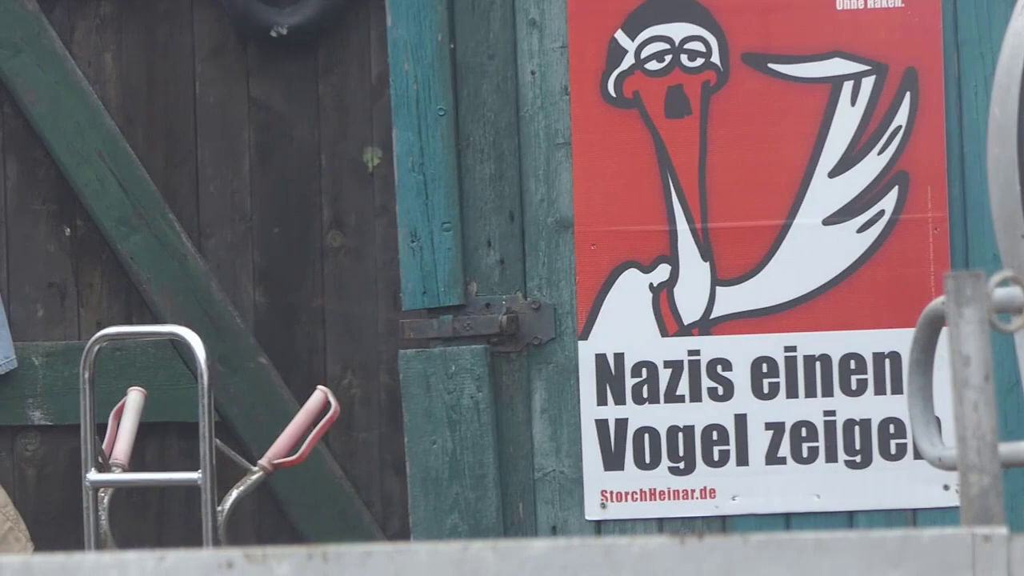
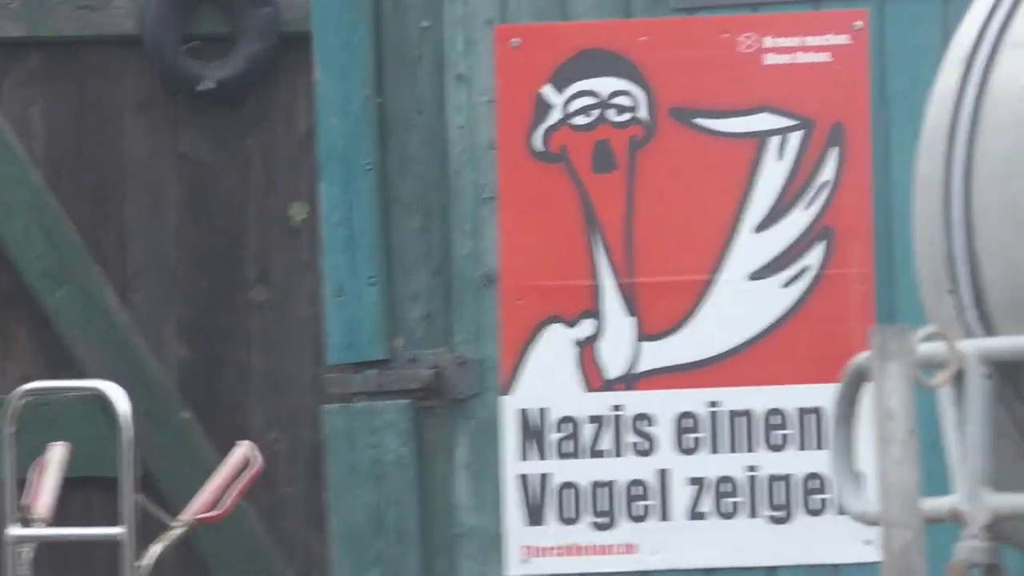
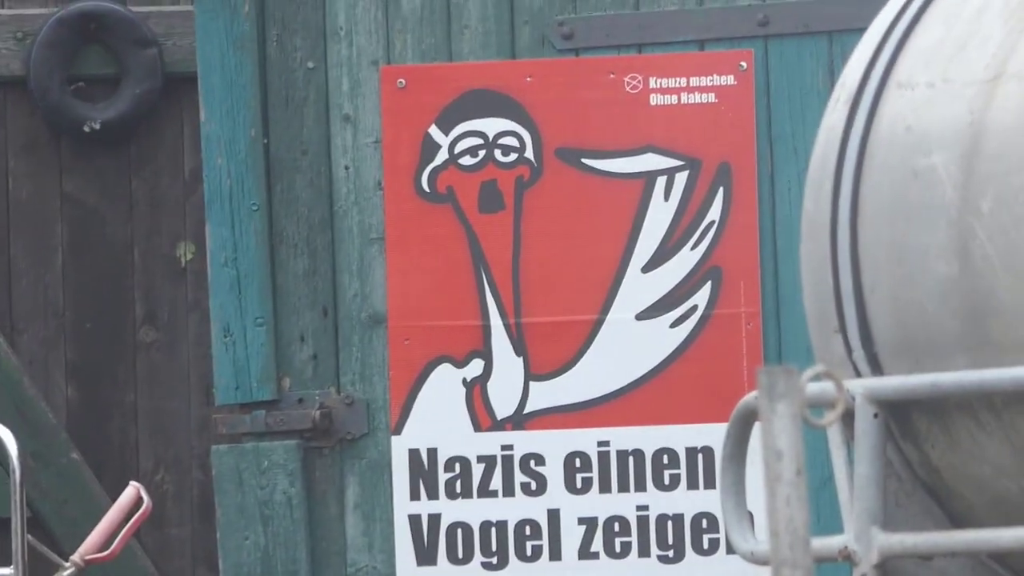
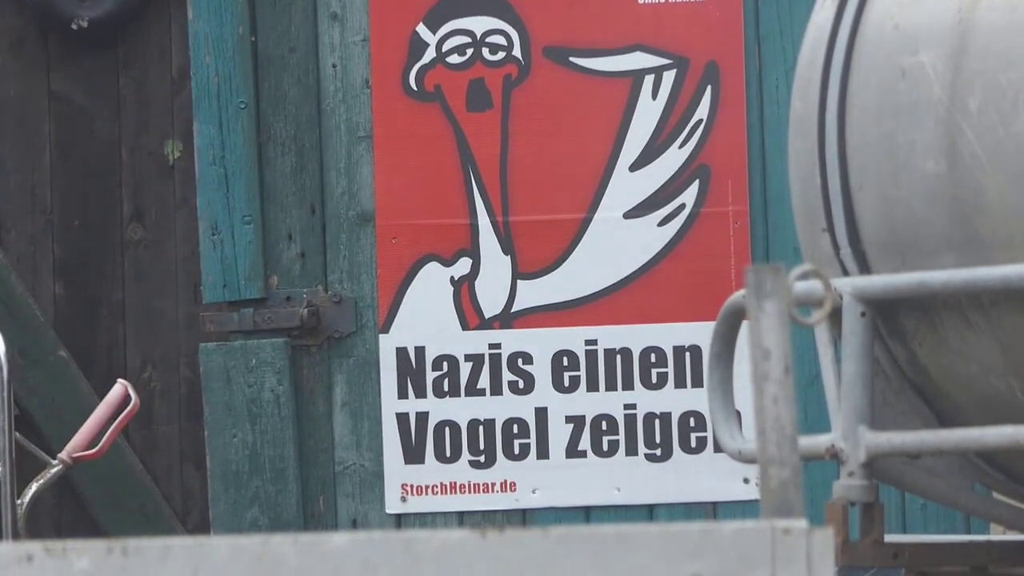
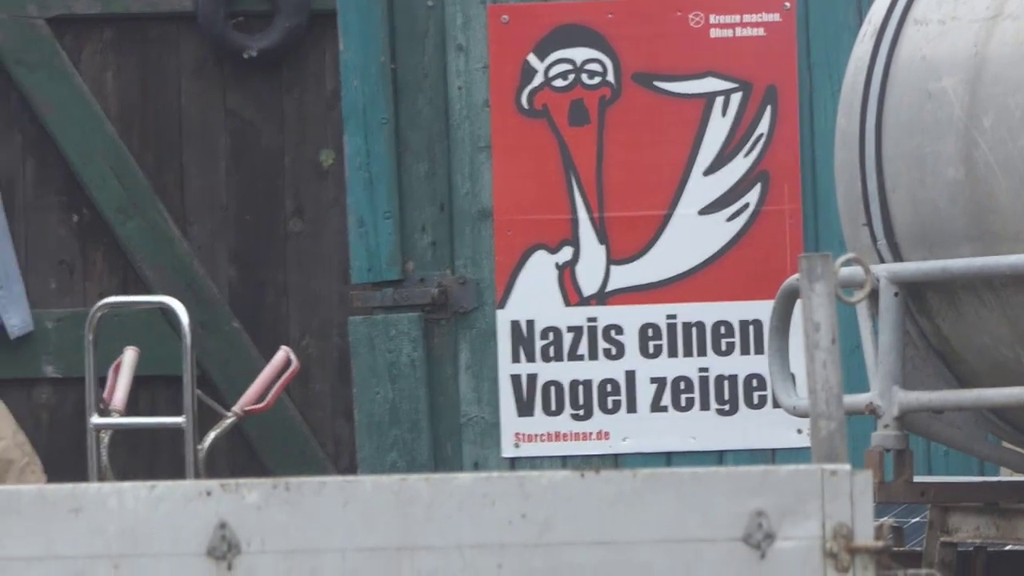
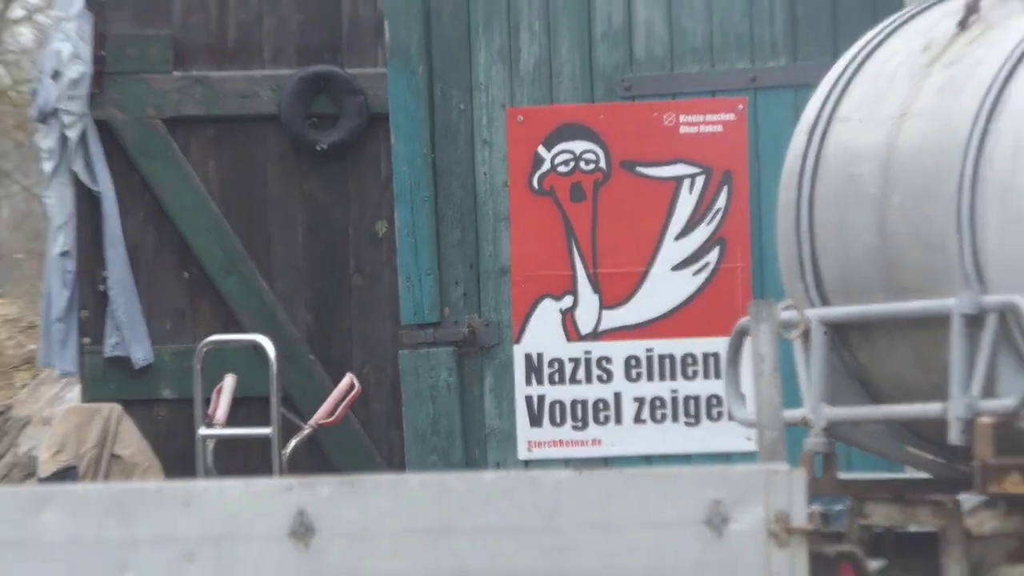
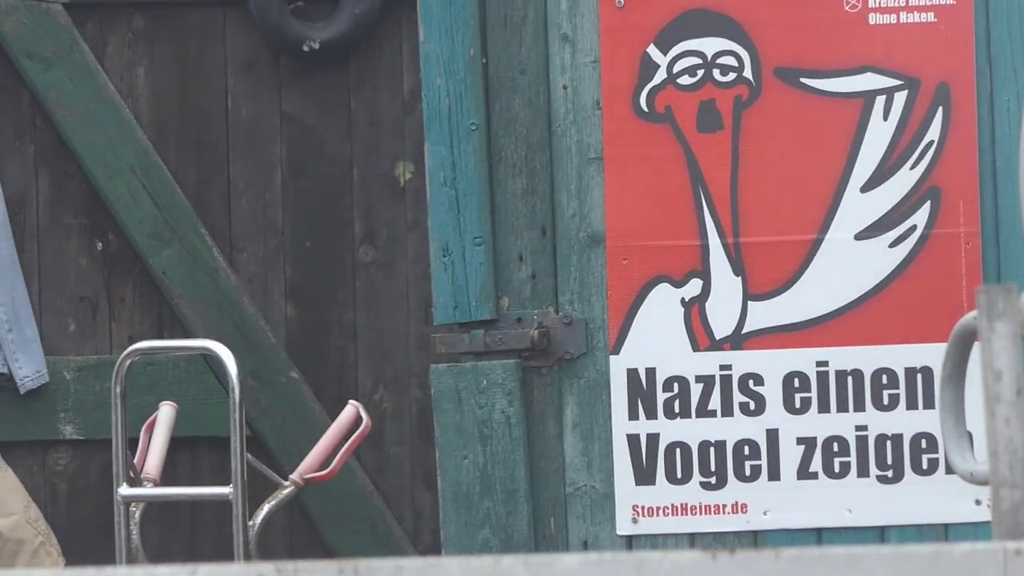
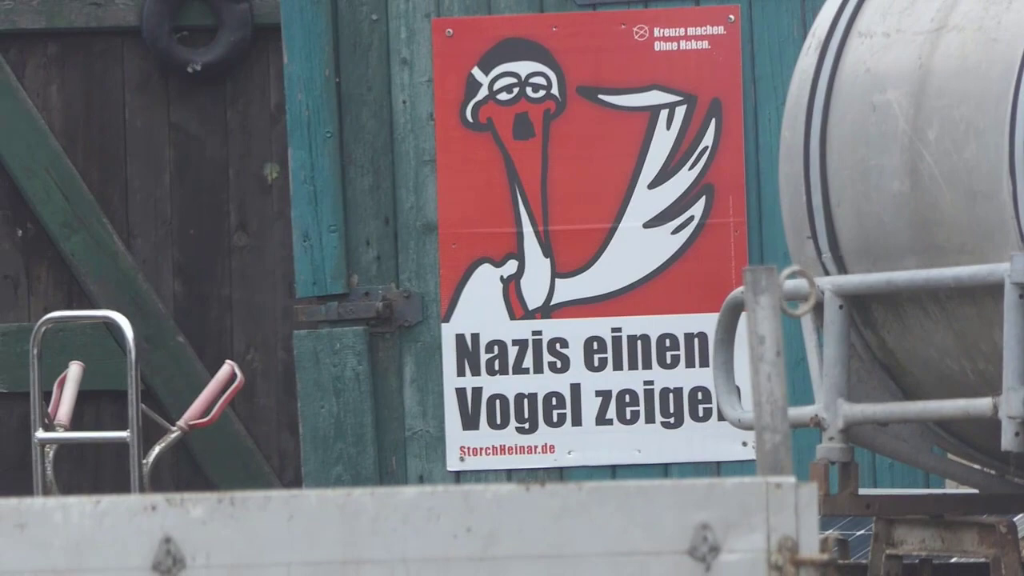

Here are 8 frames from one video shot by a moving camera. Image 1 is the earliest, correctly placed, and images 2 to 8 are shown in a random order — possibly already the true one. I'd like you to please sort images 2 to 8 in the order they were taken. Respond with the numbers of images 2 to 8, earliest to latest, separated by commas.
7, 2, 3, 4, 8, 5, 6
